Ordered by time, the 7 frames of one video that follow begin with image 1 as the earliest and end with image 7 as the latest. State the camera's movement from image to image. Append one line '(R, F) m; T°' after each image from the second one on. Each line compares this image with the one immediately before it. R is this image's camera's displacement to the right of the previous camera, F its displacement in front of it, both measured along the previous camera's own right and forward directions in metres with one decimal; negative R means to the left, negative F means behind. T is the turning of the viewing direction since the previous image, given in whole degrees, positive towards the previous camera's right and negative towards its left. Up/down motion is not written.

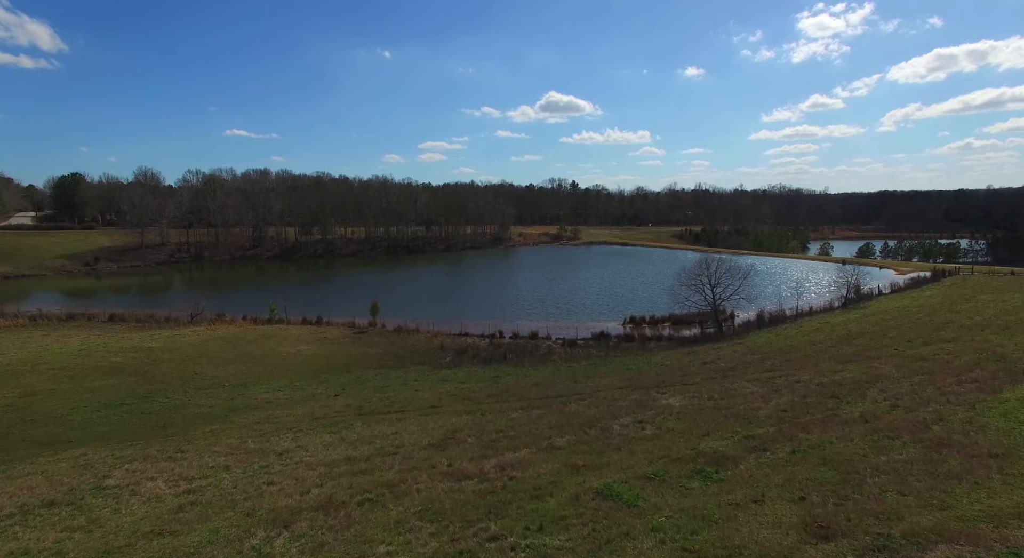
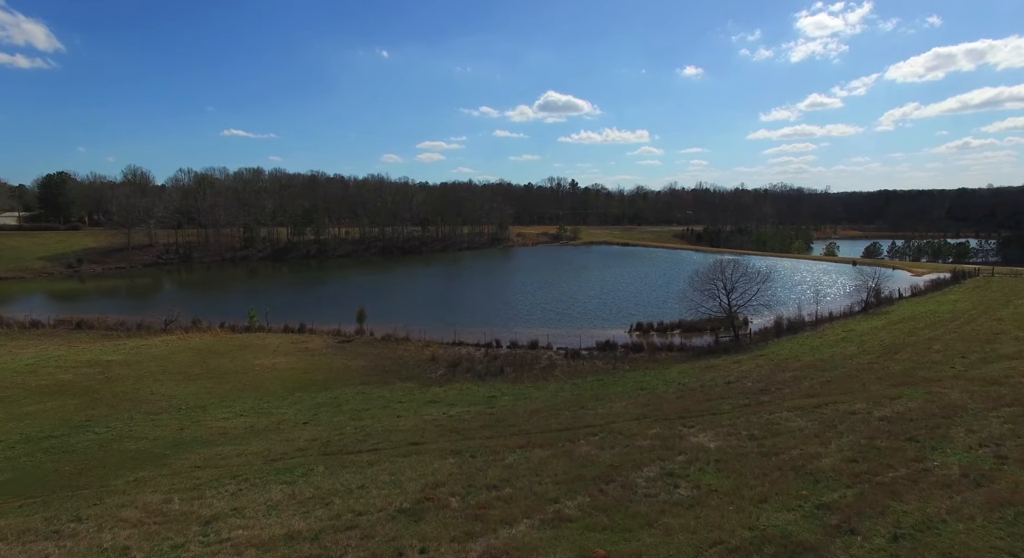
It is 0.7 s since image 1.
(+0.1, +2.6) m; 0°
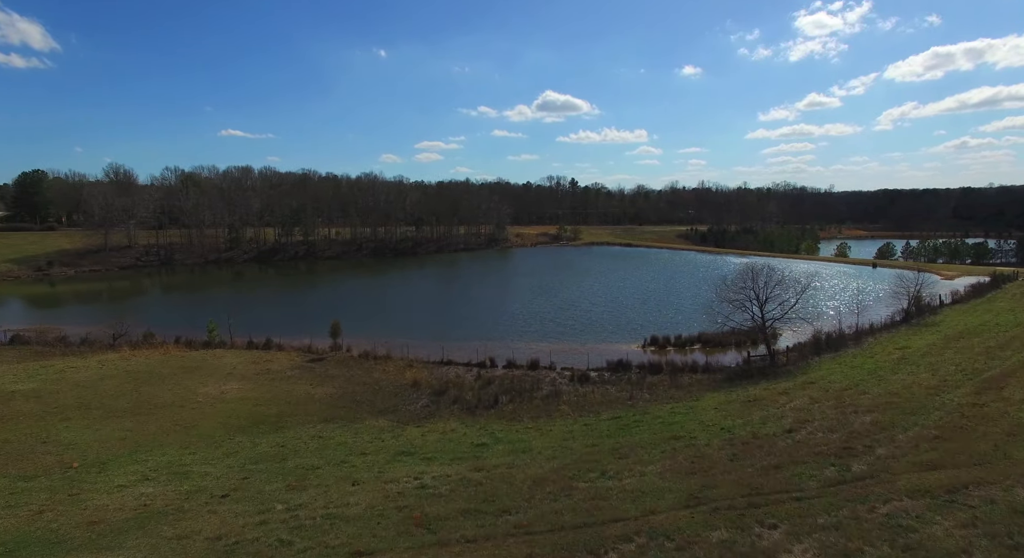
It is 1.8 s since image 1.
(+0.1, +4.5) m; 0°
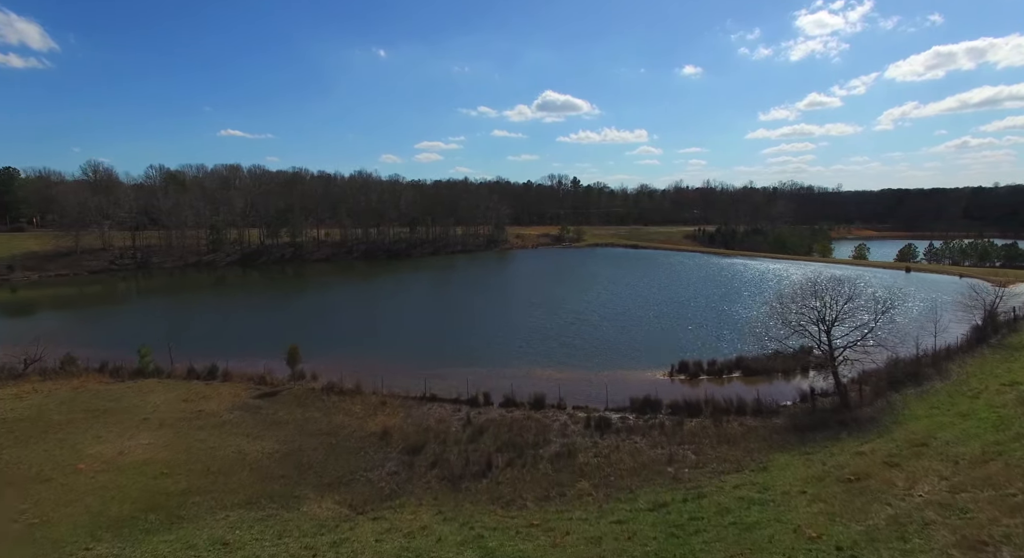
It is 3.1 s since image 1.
(0.0, +5.7) m; 0°
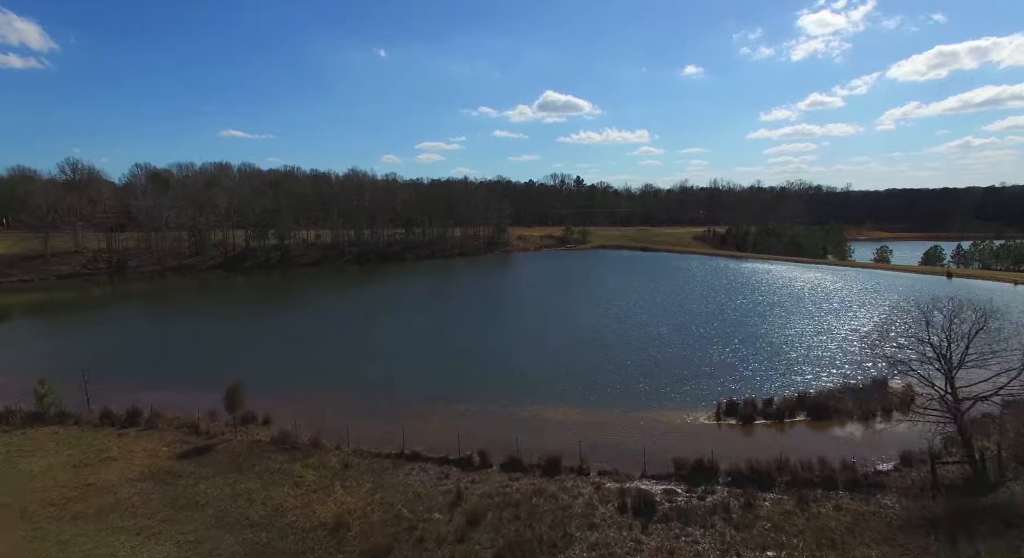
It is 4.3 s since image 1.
(-0.1, +5.6) m; 0°
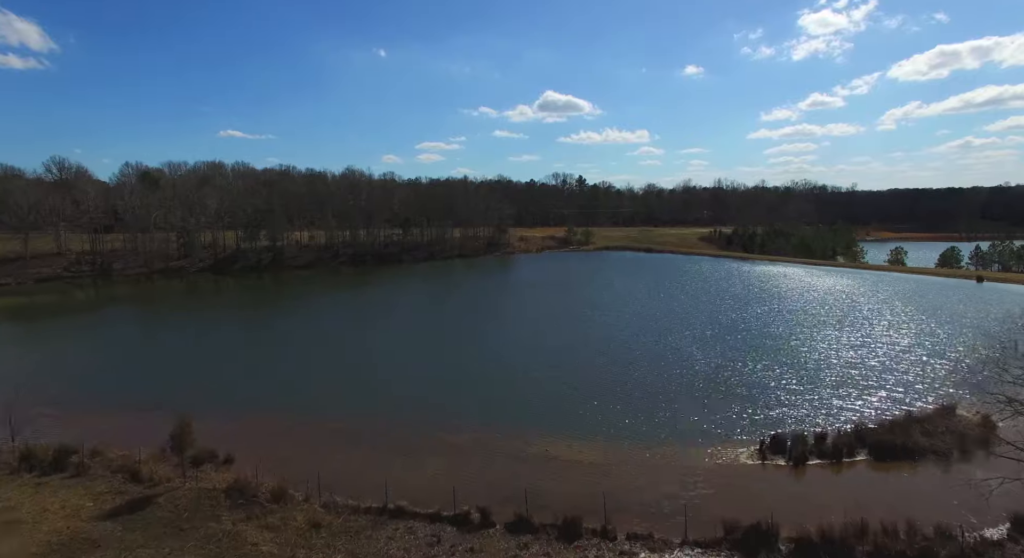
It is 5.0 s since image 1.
(-0.2, +3.3) m; 0°
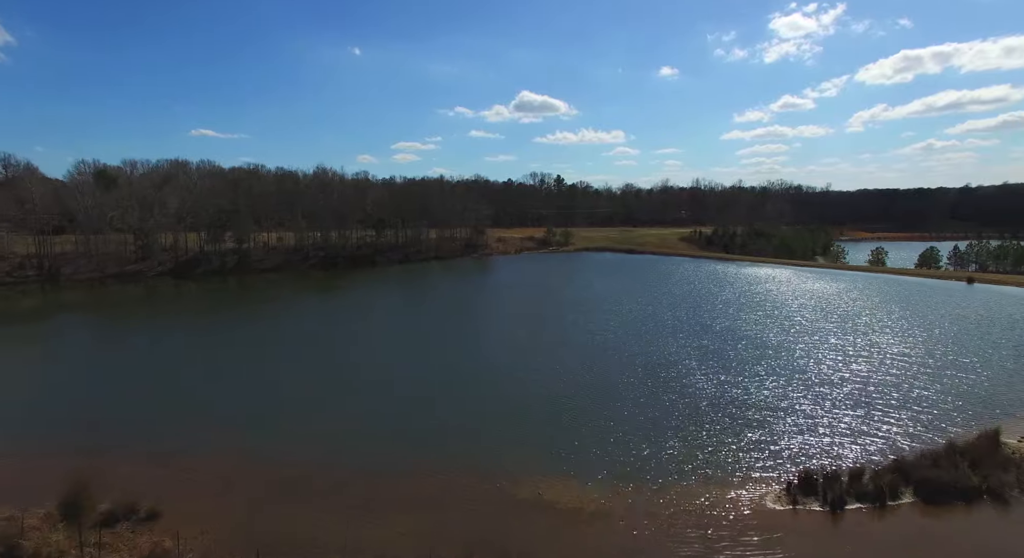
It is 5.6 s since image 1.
(-0.2, +2.9) m; +2°
